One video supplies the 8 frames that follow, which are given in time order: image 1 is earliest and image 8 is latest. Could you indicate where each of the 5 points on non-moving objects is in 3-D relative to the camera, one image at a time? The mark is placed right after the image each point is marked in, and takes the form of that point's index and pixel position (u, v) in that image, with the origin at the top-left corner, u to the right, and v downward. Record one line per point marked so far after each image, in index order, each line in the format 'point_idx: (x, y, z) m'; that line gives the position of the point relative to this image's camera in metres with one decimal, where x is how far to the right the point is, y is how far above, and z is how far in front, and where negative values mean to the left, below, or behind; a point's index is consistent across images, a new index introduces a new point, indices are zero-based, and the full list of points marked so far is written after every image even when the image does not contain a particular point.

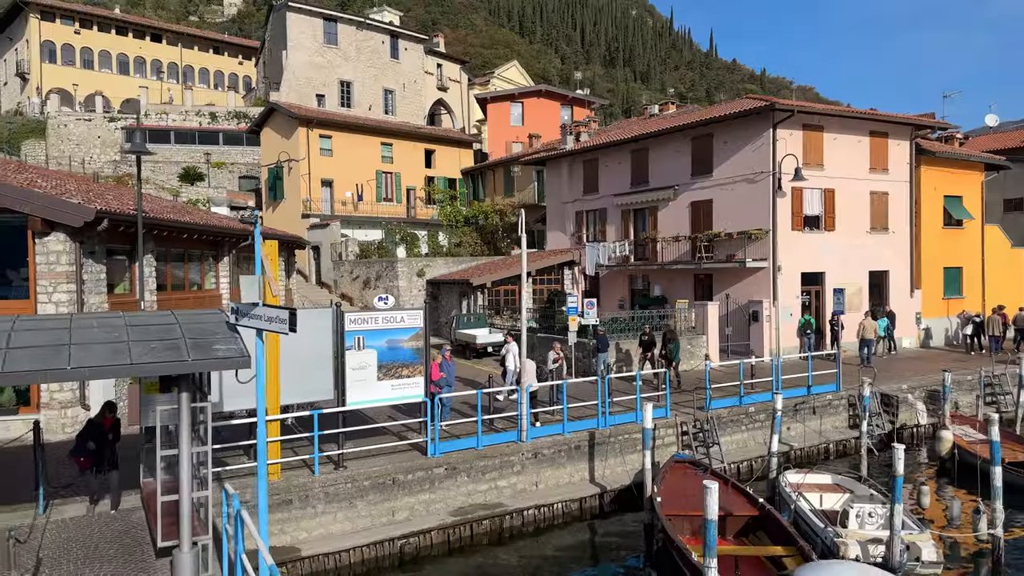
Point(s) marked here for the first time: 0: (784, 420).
0: (+6.6, -3.2, +18.0) m
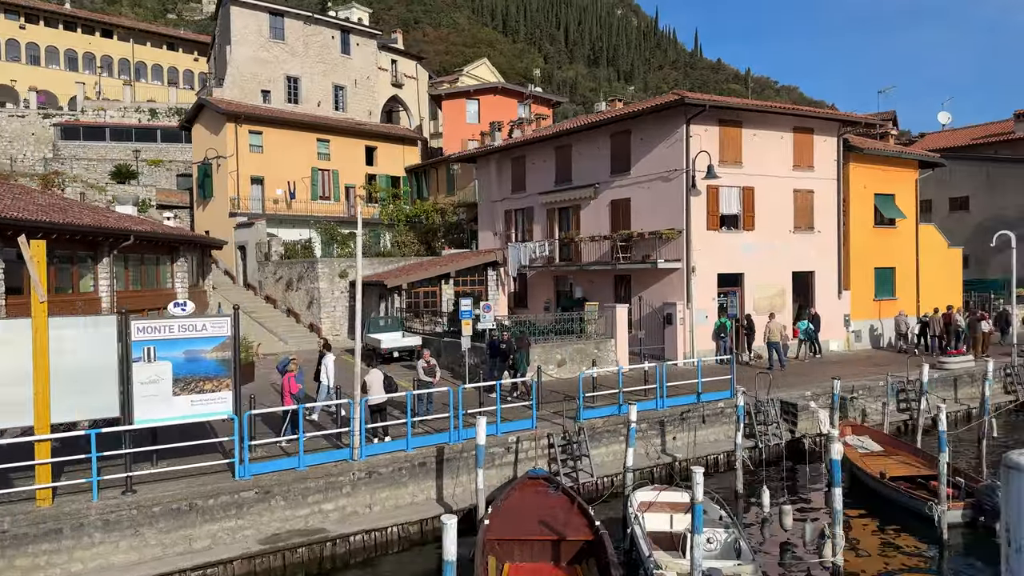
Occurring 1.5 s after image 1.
0: (+3.6, -3.2, +16.9) m
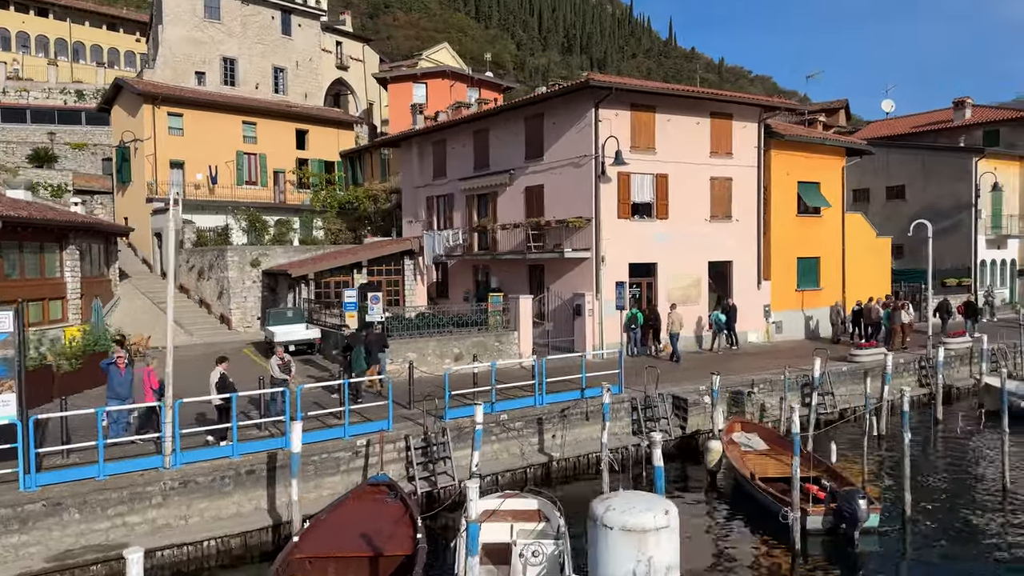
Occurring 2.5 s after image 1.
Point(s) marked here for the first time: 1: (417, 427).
0: (+0.8, -3.0, +16.1) m
1: (-1.9, -2.7, +14.4) m
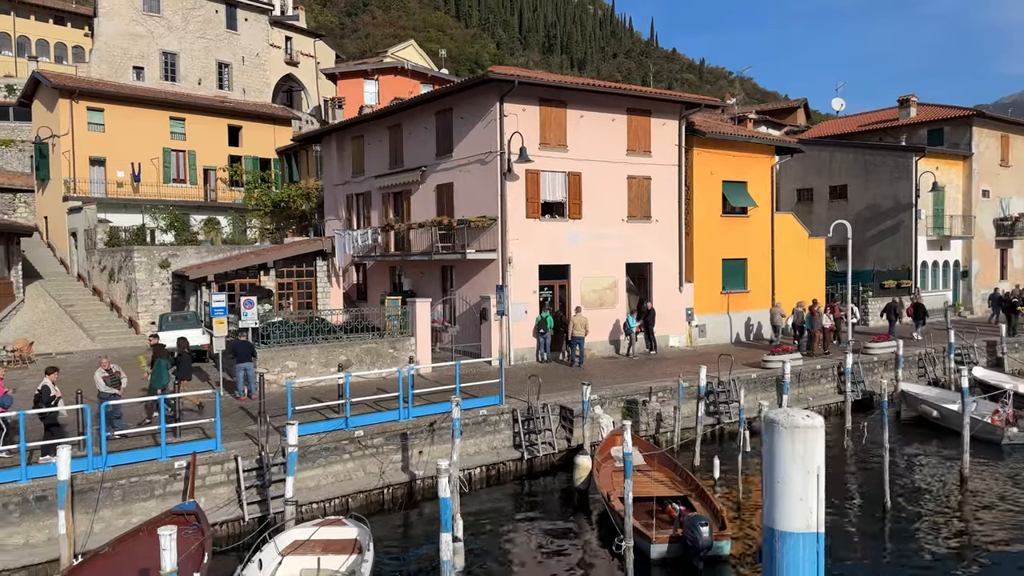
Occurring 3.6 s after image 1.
0: (-2.0, -3.1, +15.0) m
1: (-4.6, -2.8, +13.2) m
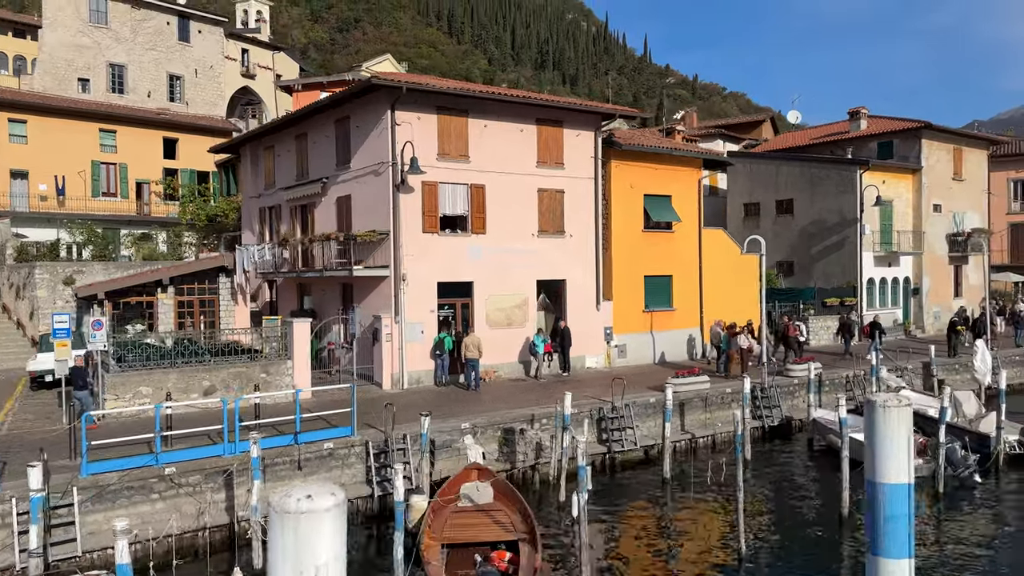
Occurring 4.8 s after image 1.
0: (-5.0, -3.5, +13.6) m
1: (-7.6, -3.2, +11.9) m
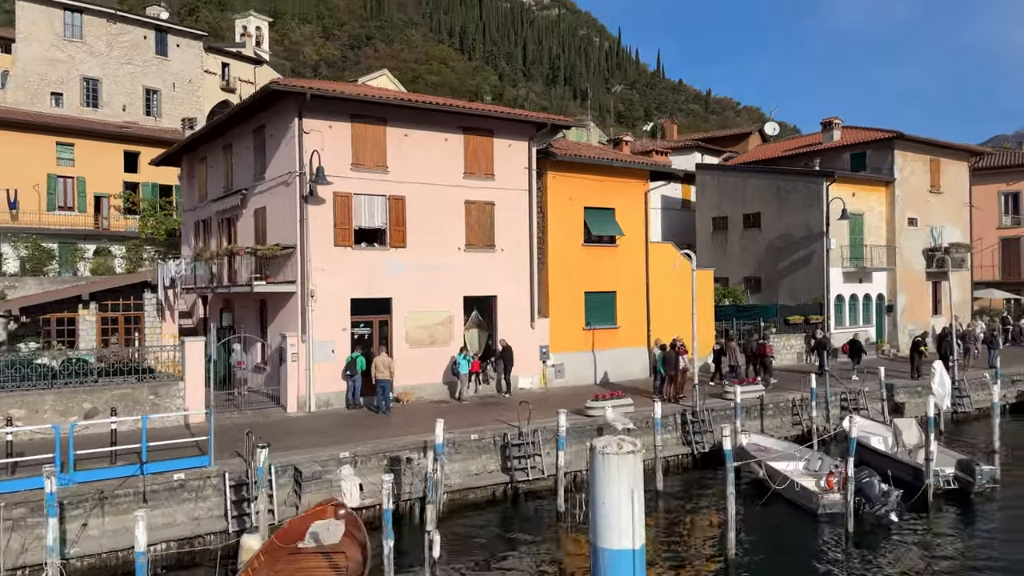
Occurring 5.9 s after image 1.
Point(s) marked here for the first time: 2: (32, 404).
0: (-7.4, -3.8, +12.6) m
1: (-10.1, -3.4, +10.9) m
2: (-10.7, -2.6, +16.6) m
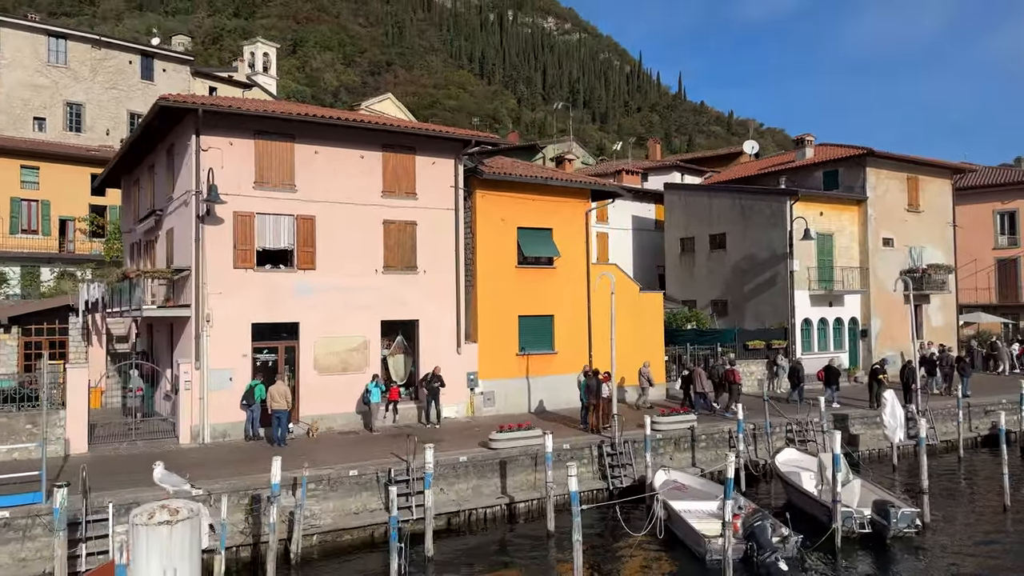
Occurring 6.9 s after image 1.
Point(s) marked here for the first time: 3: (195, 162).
0: (-10.0, -4.2, +11.7) m
1: (-12.7, -3.8, +10.2) m
2: (-13.2, -3.1, +15.9) m
3: (-7.9, +3.2, +18.8) m
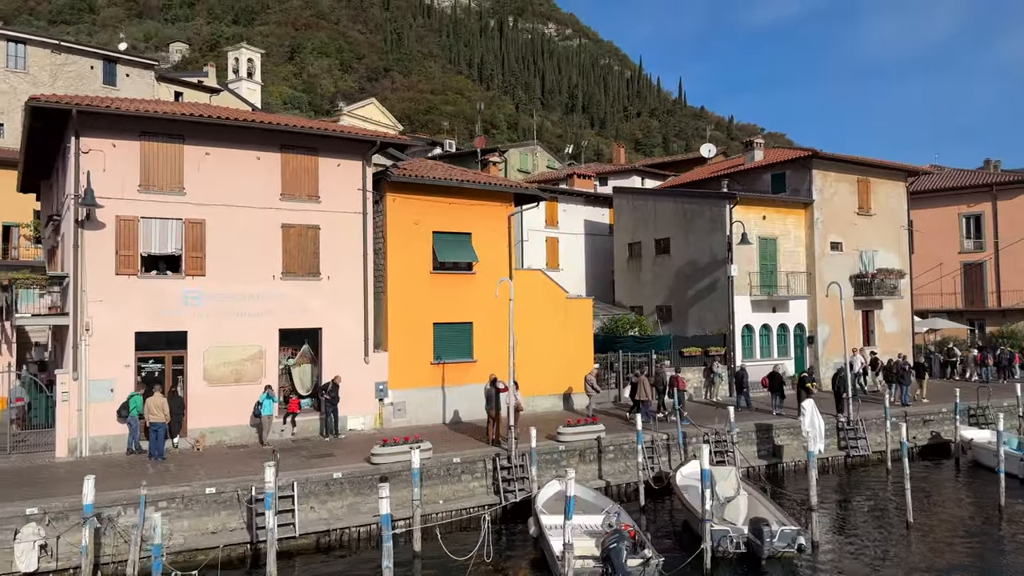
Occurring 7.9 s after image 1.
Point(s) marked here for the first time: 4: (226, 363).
0: (-12.7, -4.3, +11.0) m
1: (-15.4, -3.9, +9.5) m
2: (-15.8, -3.3, +15.2) m
3: (-10.6, +3.0, +18.2) m
4: (-7.5, -2.0, +19.6) m
